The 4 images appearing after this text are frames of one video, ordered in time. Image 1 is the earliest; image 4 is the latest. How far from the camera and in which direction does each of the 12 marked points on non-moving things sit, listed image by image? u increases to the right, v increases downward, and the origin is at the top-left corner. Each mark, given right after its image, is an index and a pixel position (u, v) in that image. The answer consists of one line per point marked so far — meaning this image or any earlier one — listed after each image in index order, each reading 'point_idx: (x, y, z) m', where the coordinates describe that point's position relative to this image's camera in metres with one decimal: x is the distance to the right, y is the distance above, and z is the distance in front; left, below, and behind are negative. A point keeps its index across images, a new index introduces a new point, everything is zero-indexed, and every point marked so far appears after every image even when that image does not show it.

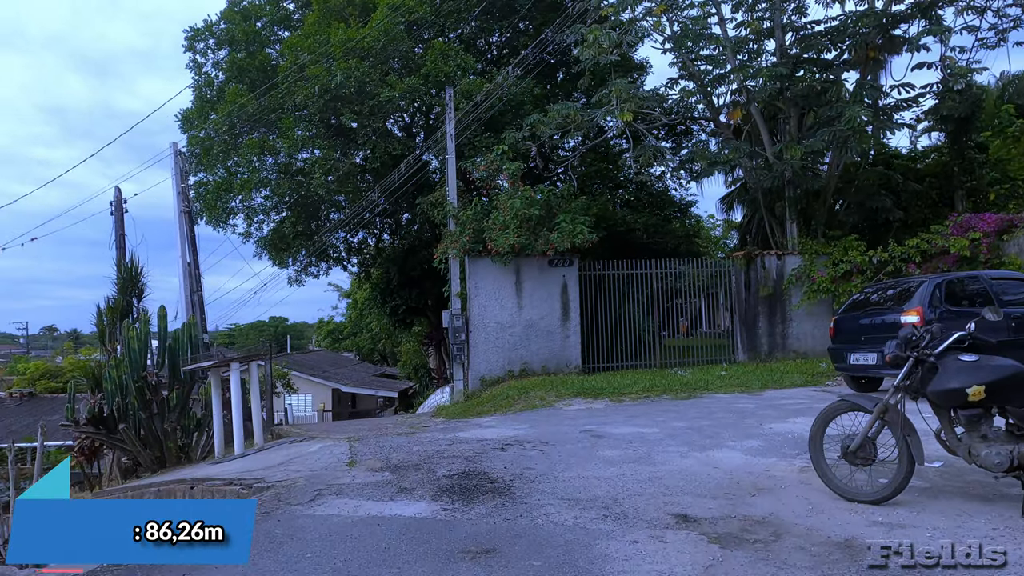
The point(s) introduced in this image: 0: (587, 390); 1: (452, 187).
0: (+1.1, -1.5, +10.2) m
1: (-1.1, +1.9, +12.4) m
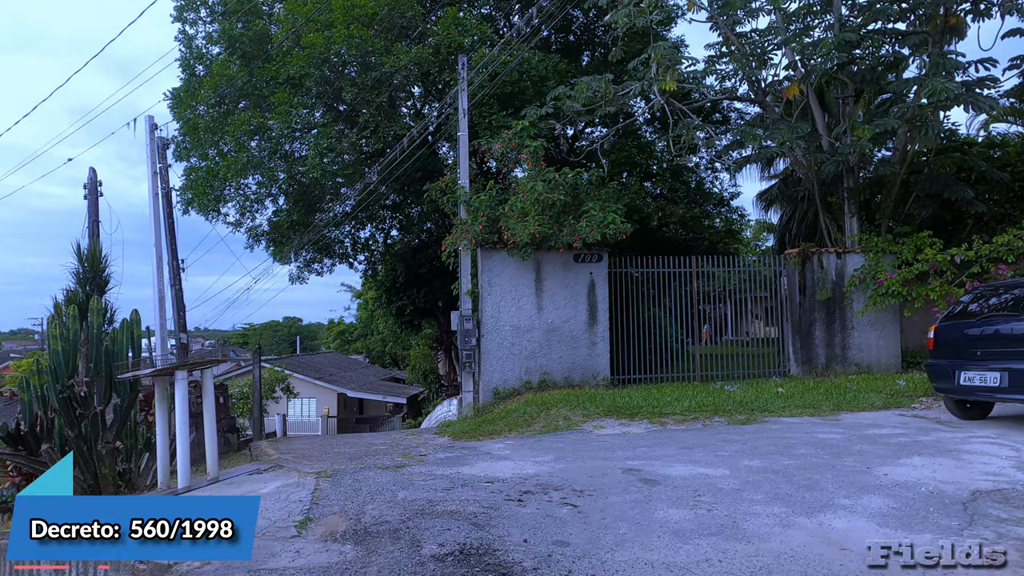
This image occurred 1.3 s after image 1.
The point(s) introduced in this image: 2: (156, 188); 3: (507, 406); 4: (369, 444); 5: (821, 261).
0: (+1.4, -1.5, +8.5) m
1: (-0.8, +1.9, +10.8) m
2: (-6.1, +1.7, +11.4) m
3: (0.0, -1.7, +9.8) m
4: (-1.8, -2.0, +8.3) m
5: (+5.4, +0.5, +11.8) m
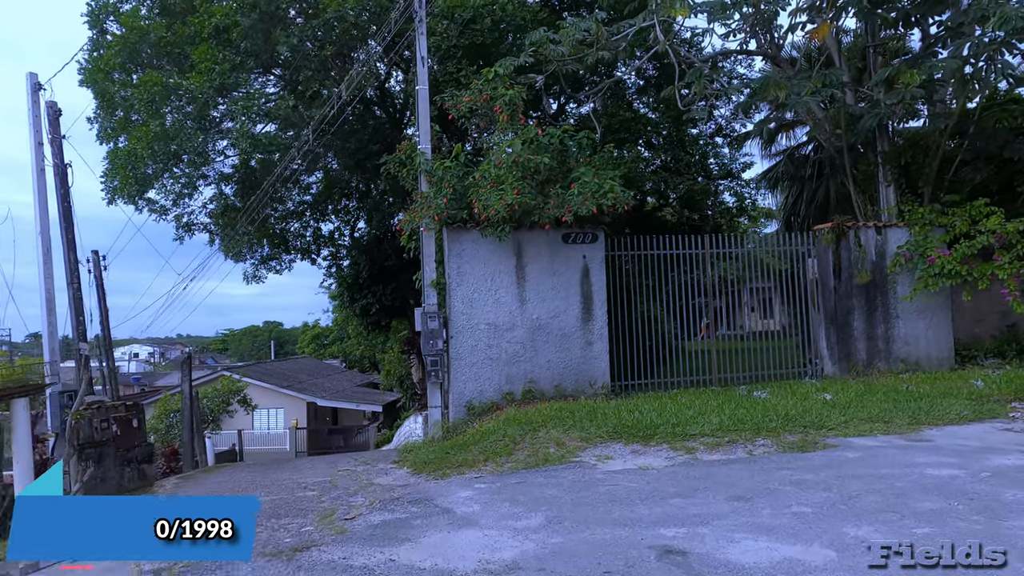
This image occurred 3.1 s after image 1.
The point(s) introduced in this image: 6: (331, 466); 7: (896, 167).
0: (+1.1, -1.3, +6.5) m
1: (-1.1, +2.0, +8.7) m
2: (-6.5, +1.7, +9.2) m
3: (-0.3, -1.6, +7.8) m
4: (-2.0, -1.8, +6.2) m
5: (+5.1, +0.7, +9.8) m
6: (-2.1, -2.1, +7.9) m
7: (+6.1, +1.9, +10.5) m
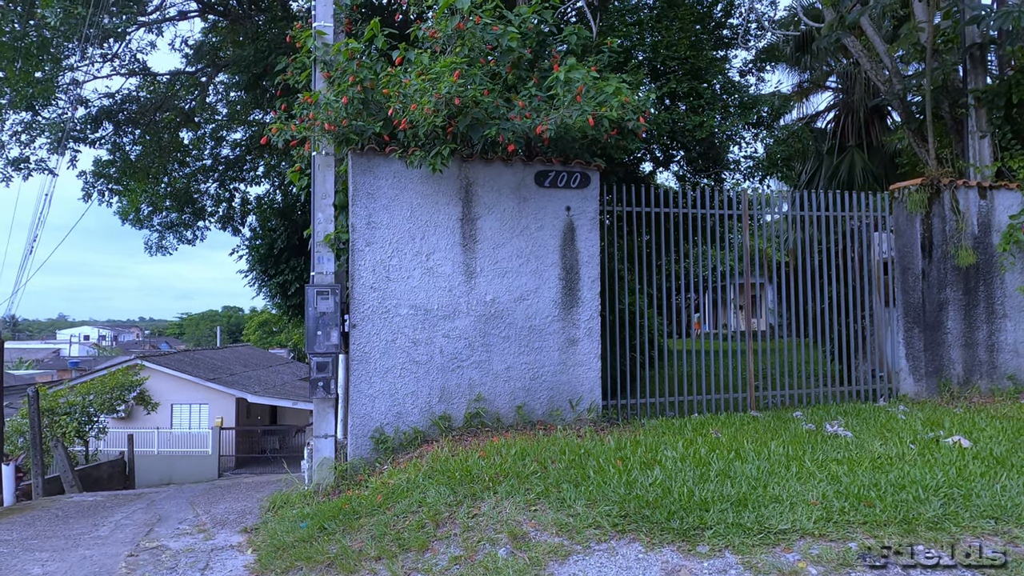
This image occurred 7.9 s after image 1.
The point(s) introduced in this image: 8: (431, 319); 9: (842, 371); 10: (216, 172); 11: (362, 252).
0: (+0.7, -1.1, +3.4) m
1: (-1.5, +2.4, +5.5) m
2: (-6.9, +2.2, +5.8) m
3: (-0.8, -1.3, +4.6) m
4: (-2.4, -1.5, +3.0) m
5: (+4.6, +0.9, +6.9) m
6: (-2.7, -1.8, +4.7) m
7: (+5.5, +2.0, +7.6) m
8: (-0.7, -0.2, +5.5) m
9: (+3.4, -0.8, +6.9) m
10: (-6.0, +2.4, +13.4) m
11: (-1.2, +0.3, +5.3) m
